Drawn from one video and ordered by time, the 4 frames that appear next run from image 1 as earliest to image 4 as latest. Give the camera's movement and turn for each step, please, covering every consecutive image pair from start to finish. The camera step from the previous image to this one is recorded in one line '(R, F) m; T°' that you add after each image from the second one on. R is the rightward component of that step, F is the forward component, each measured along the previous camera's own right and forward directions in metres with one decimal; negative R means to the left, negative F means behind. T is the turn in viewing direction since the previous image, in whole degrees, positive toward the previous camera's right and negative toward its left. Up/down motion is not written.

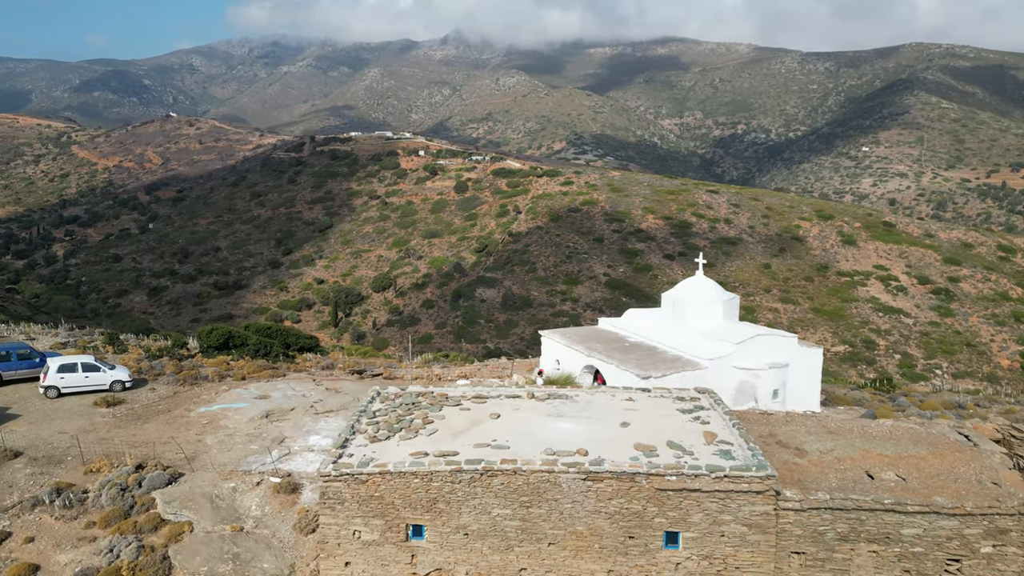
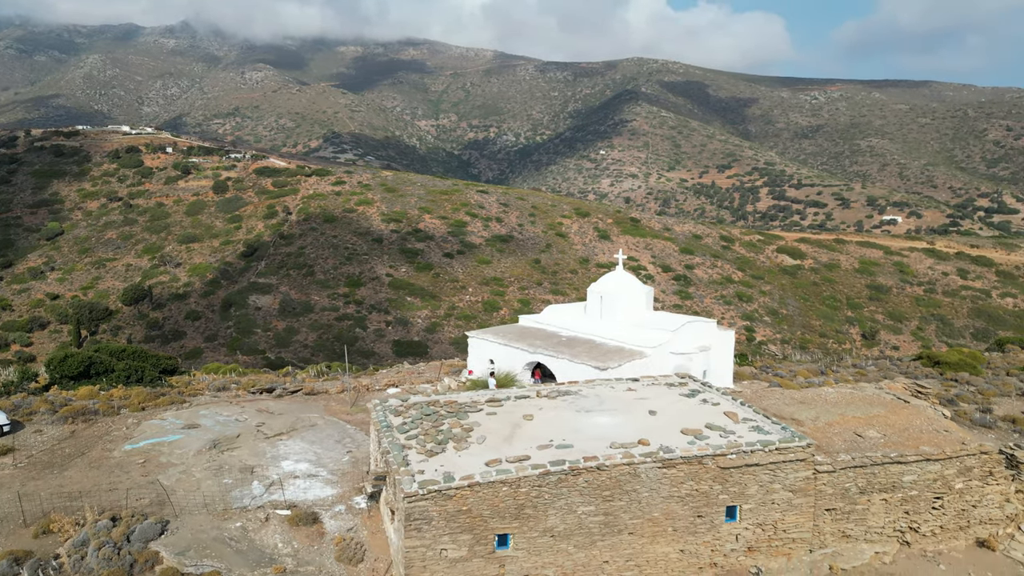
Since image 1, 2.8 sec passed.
(-3.3, +0.5) m; +18°
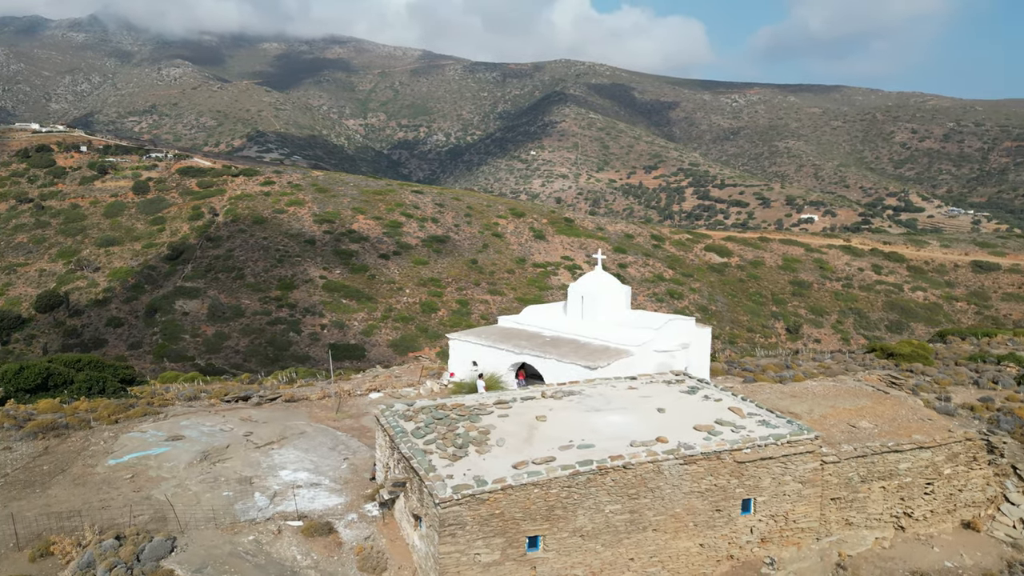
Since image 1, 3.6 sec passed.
(-1.0, 0.0) m; +5°
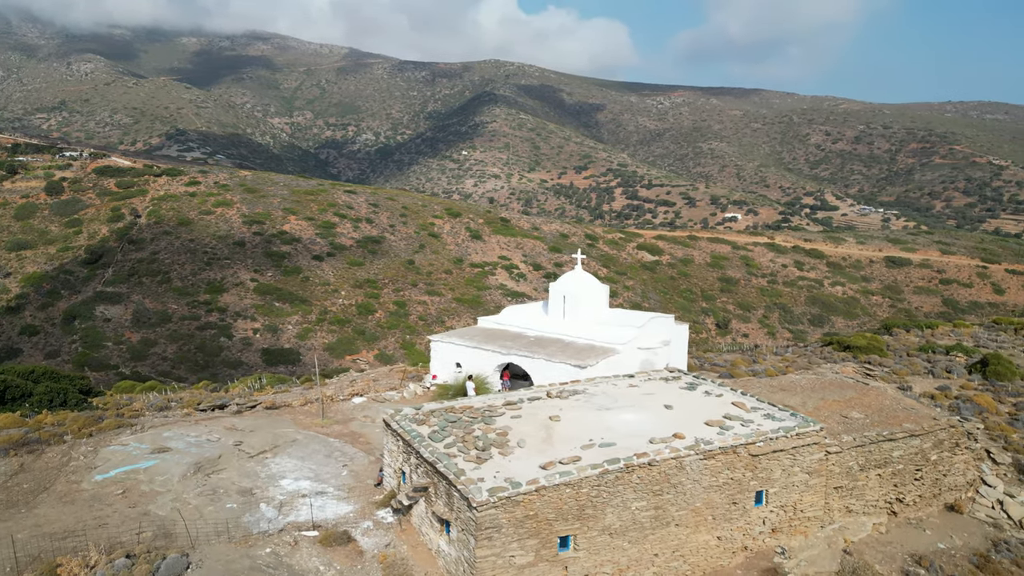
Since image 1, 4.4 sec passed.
(-1.0, +0.1) m; +5°
